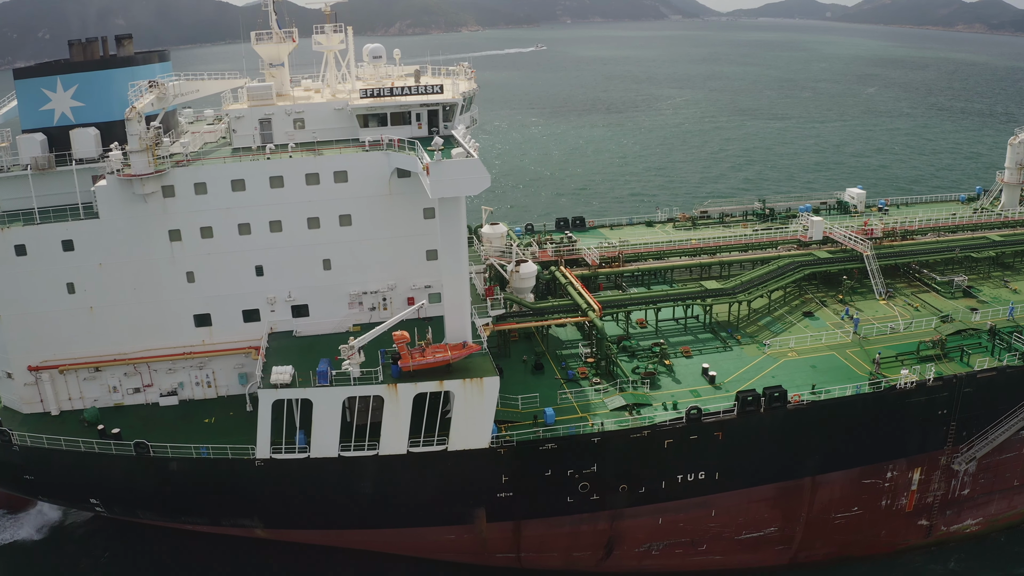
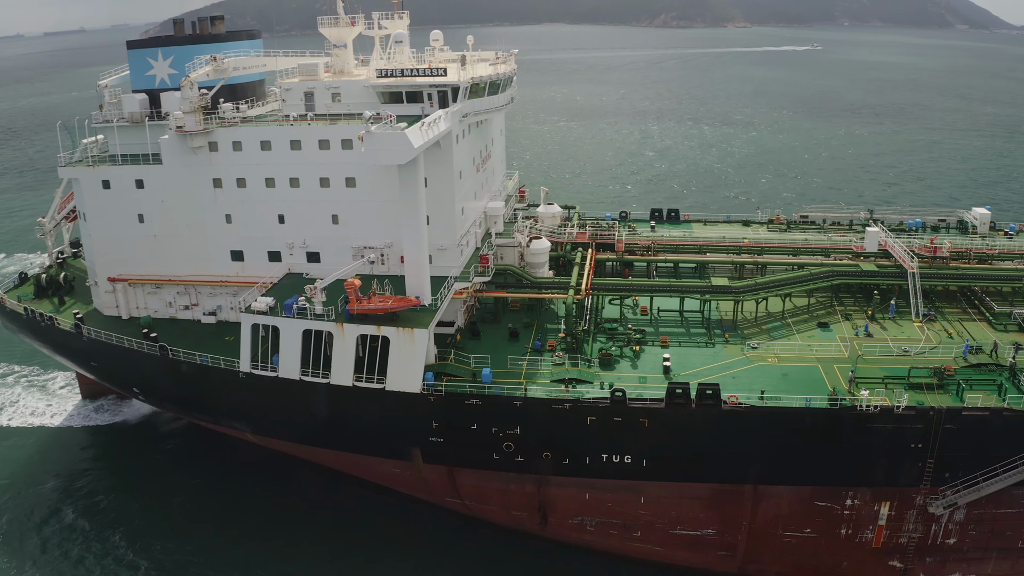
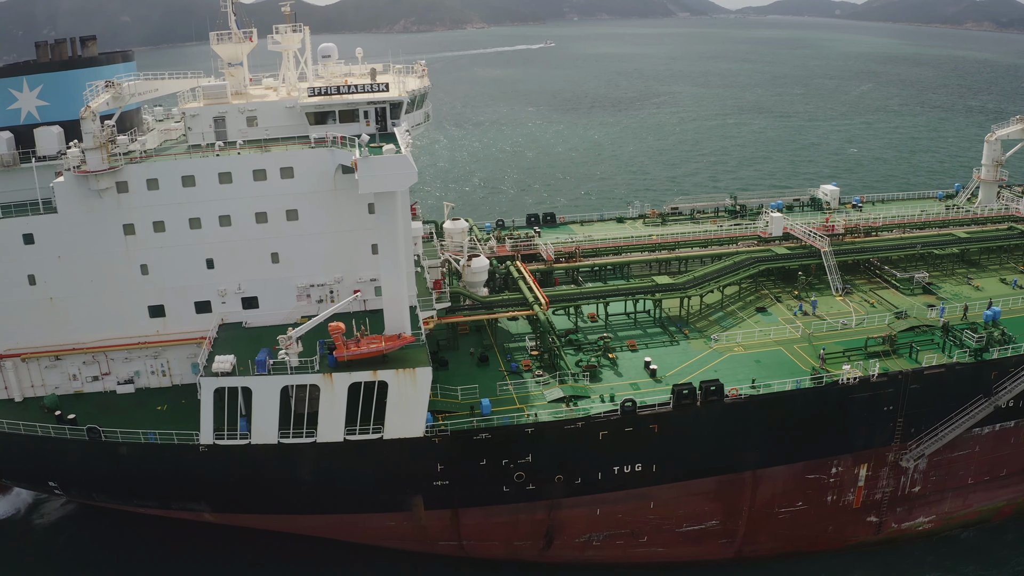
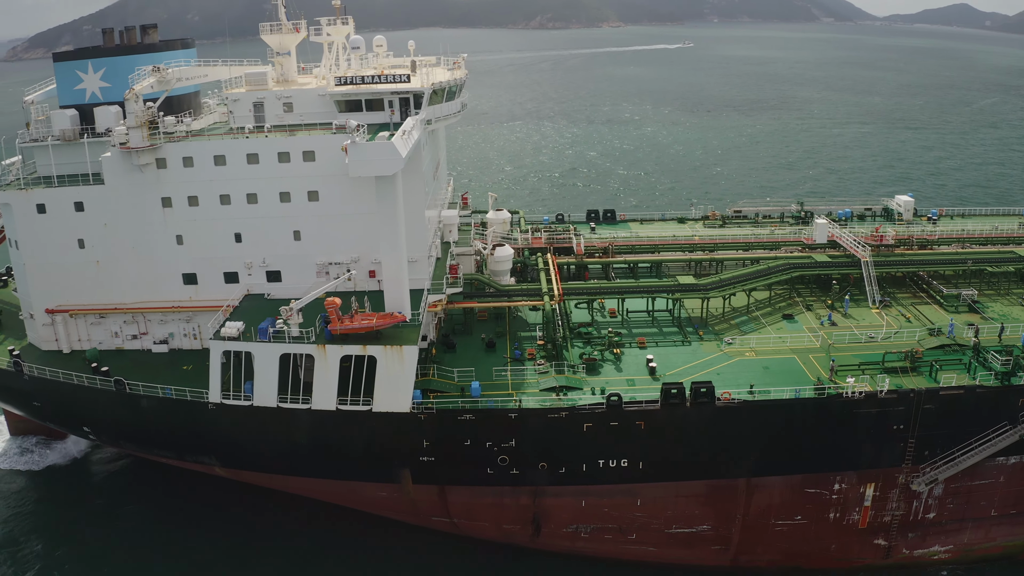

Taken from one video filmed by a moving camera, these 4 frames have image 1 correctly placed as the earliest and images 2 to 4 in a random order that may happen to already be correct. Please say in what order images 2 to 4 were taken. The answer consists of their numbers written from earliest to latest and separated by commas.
3, 4, 2
